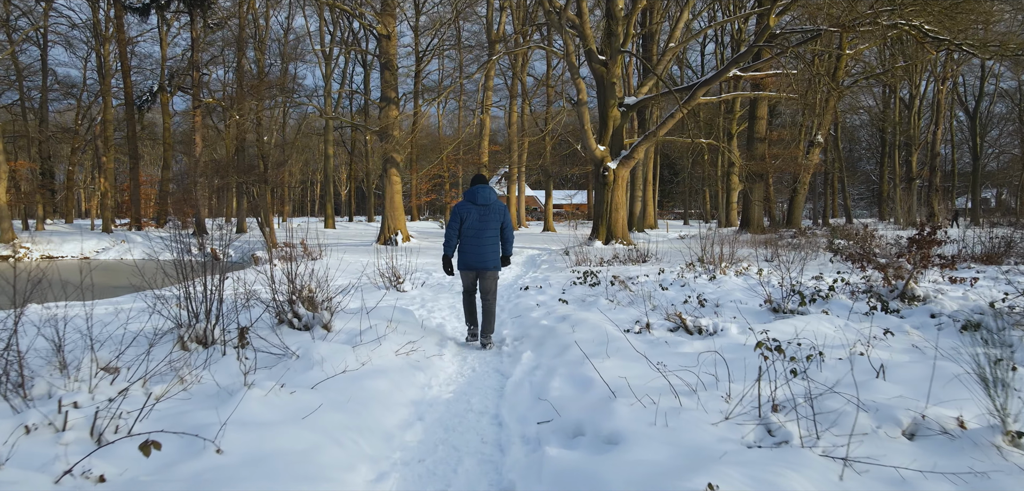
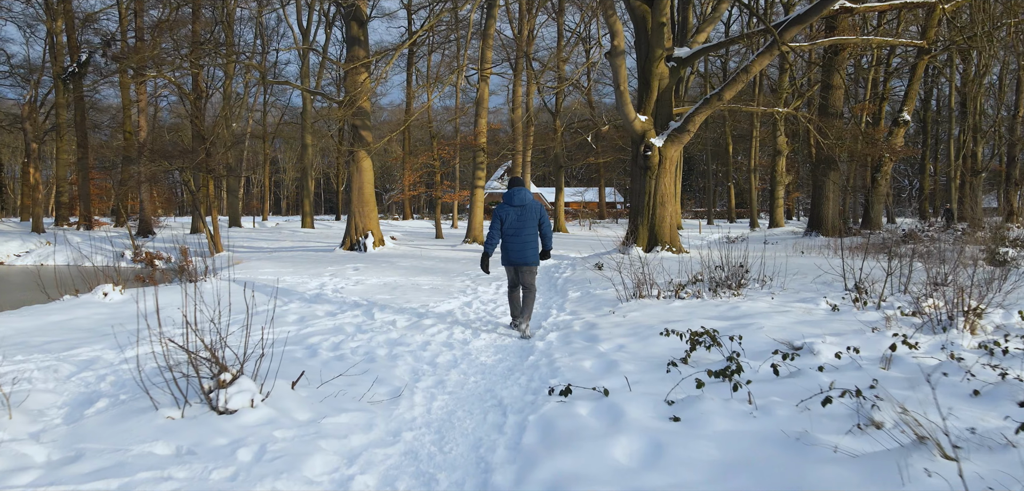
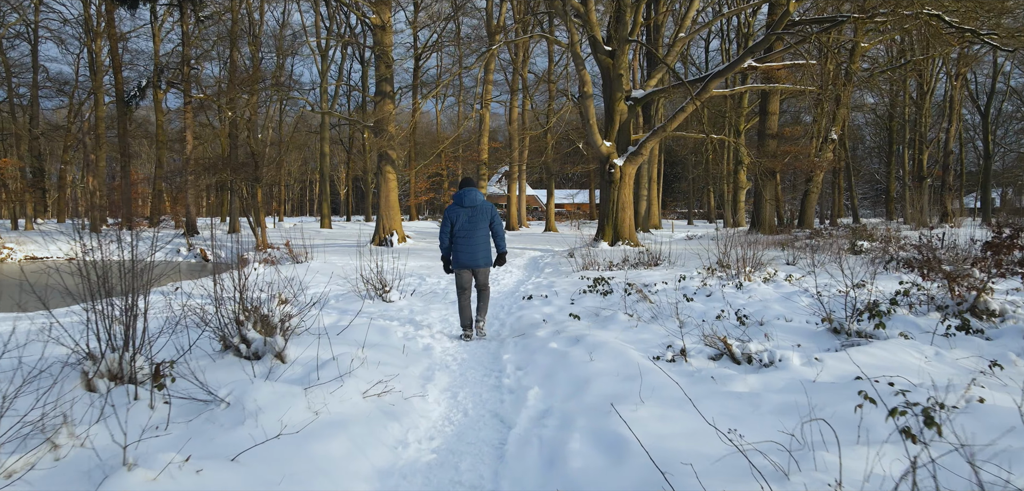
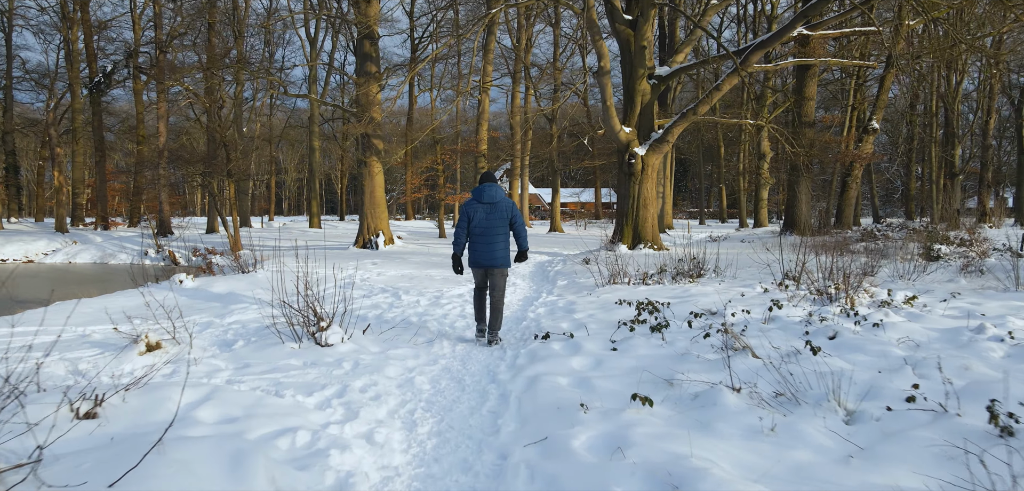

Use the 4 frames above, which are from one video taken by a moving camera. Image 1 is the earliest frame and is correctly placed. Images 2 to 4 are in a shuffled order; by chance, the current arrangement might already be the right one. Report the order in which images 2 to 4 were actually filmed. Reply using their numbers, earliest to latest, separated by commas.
3, 4, 2
